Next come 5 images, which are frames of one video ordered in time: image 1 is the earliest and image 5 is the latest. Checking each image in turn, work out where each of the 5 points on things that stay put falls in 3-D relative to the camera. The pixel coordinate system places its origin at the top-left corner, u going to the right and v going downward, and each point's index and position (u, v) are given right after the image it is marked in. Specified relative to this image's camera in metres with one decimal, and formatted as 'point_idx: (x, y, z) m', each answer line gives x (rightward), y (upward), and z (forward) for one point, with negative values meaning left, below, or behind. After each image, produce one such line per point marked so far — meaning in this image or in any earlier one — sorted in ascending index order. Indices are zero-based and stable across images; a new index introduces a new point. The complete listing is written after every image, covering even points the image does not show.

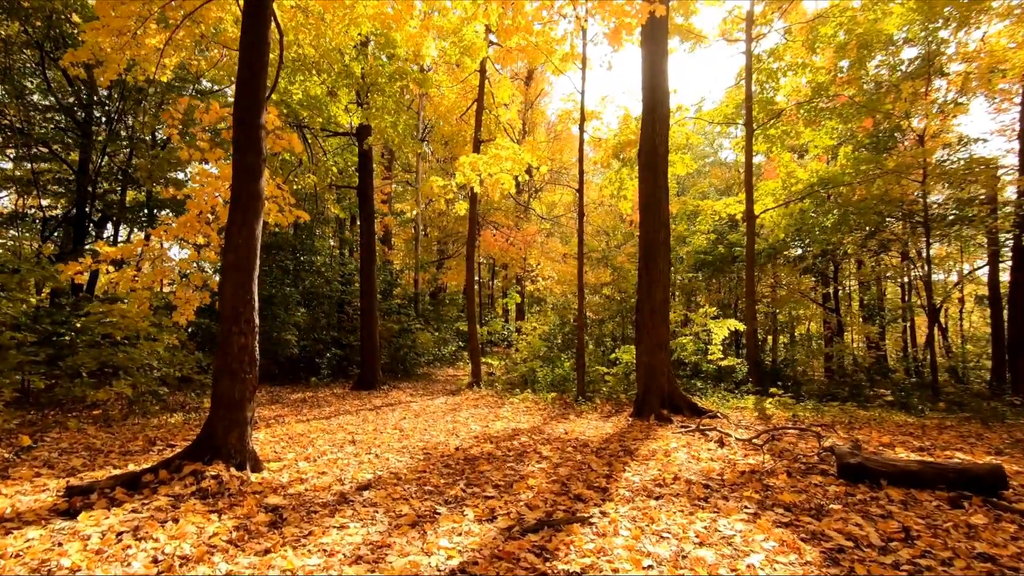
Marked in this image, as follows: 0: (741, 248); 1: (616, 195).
0: (+7.5, +1.3, +14.6) m
1: (+2.9, +2.6, +12.6) m
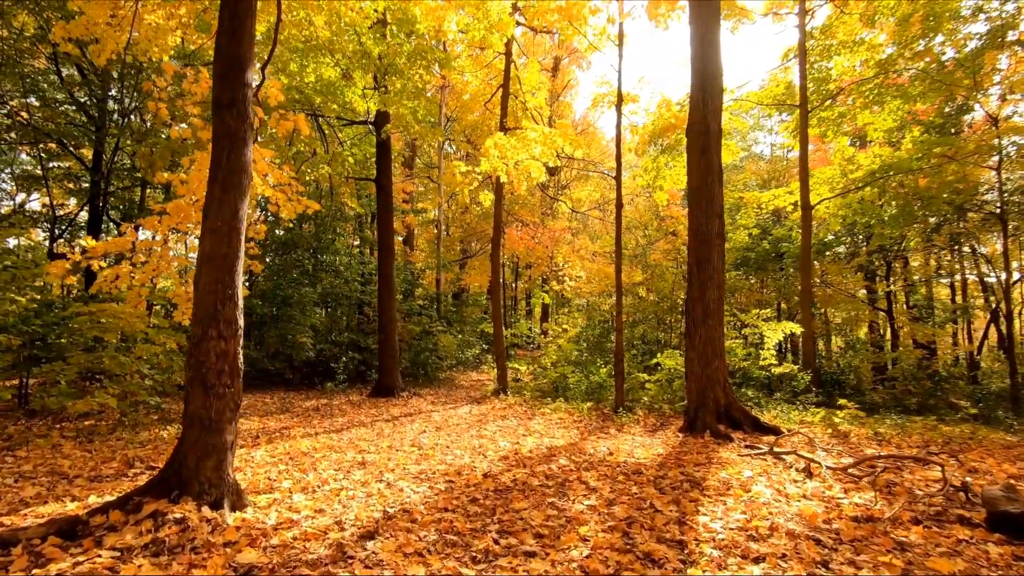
0: (+8.3, +1.3, +13.4) m
1: (+3.6, +2.7, +11.6) m
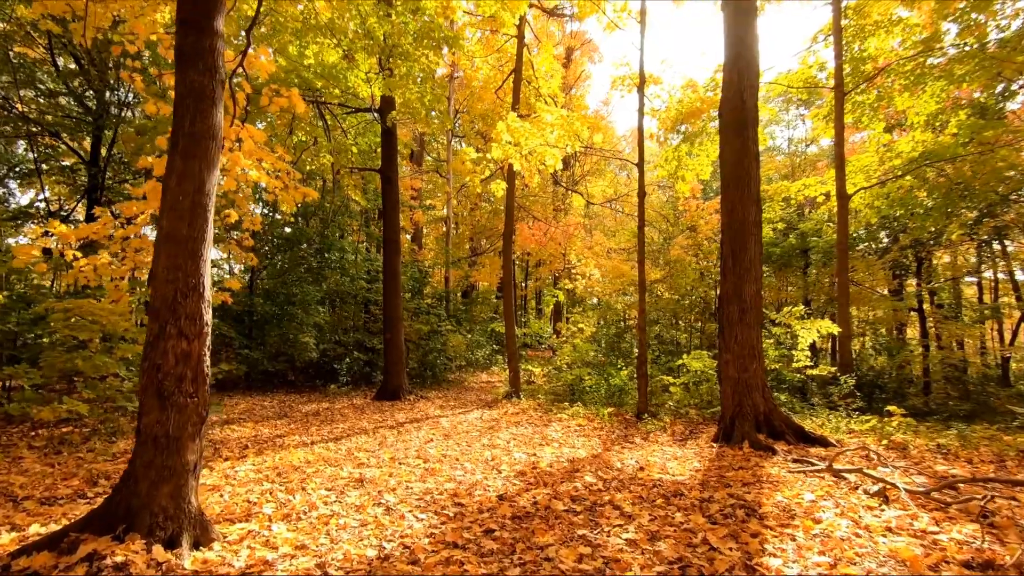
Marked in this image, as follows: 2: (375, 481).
0: (+8.6, +1.4, +12.6) m
1: (+4.0, +2.7, +11.0) m
2: (-1.2, -1.7, +4.0) m
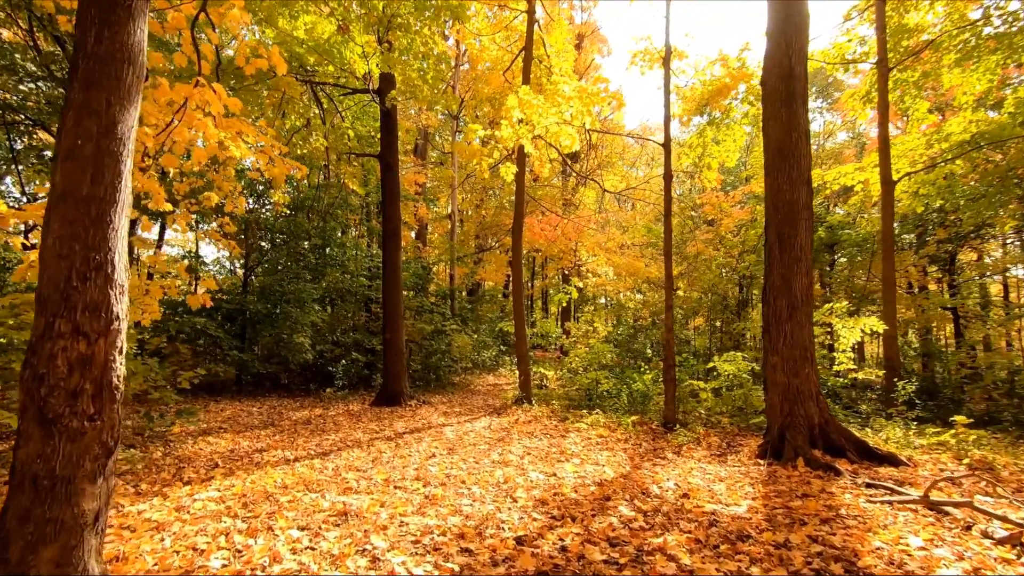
0: (+8.9, +1.5, +11.7) m
1: (+4.2, +2.8, +10.1) m
2: (-1.1, -1.6, +3.3) m
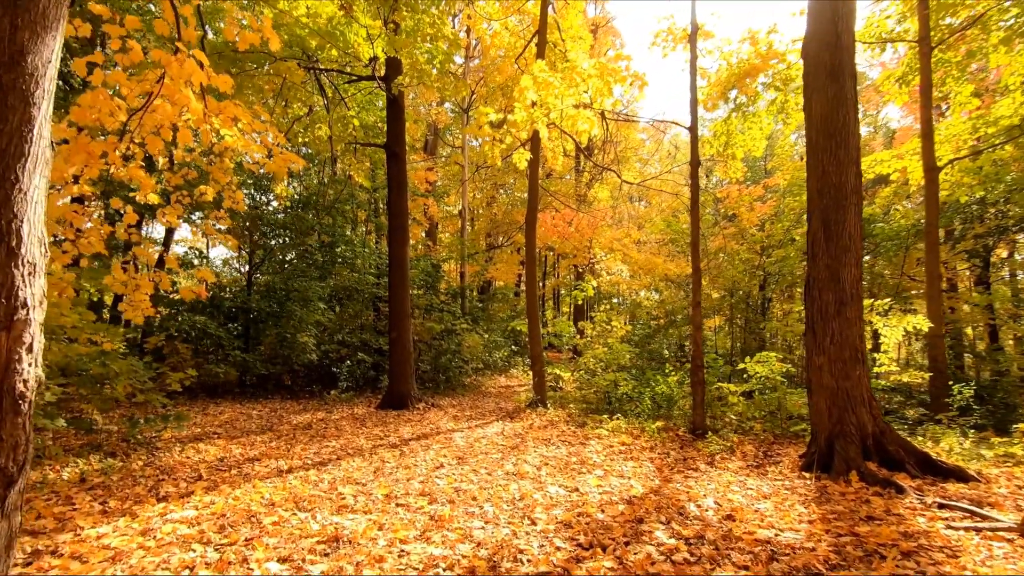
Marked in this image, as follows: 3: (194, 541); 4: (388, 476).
0: (+9.2, +1.6, +11.0) m
1: (+4.4, +2.9, +9.6) m
2: (-1.0, -1.6, +2.8) m
3: (-1.9, -1.5, +2.7) m
4: (-1.2, -1.8, +4.2) m
